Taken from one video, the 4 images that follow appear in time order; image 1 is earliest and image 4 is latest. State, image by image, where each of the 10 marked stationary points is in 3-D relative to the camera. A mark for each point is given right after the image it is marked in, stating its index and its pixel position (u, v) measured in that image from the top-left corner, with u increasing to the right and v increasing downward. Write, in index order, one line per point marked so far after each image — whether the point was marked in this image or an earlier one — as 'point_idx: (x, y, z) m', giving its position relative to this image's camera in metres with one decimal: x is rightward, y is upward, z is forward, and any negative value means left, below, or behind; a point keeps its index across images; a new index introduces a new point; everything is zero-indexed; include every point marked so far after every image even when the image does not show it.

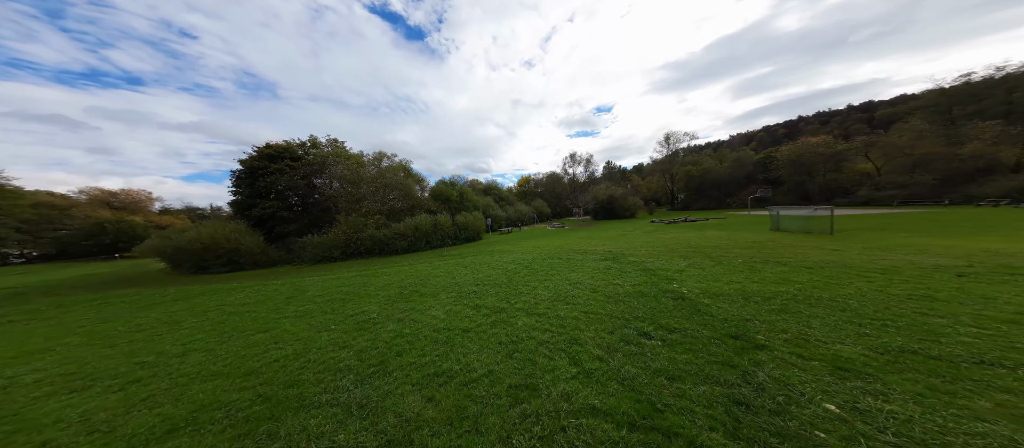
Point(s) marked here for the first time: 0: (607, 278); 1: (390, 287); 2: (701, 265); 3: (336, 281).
0: (+5.0, -2.9, +13.6) m
1: (-7.1, -3.6, +14.8) m
2: (+10.7, -2.3, +14.5) m
3: (-11.6, -3.6, +16.7) m
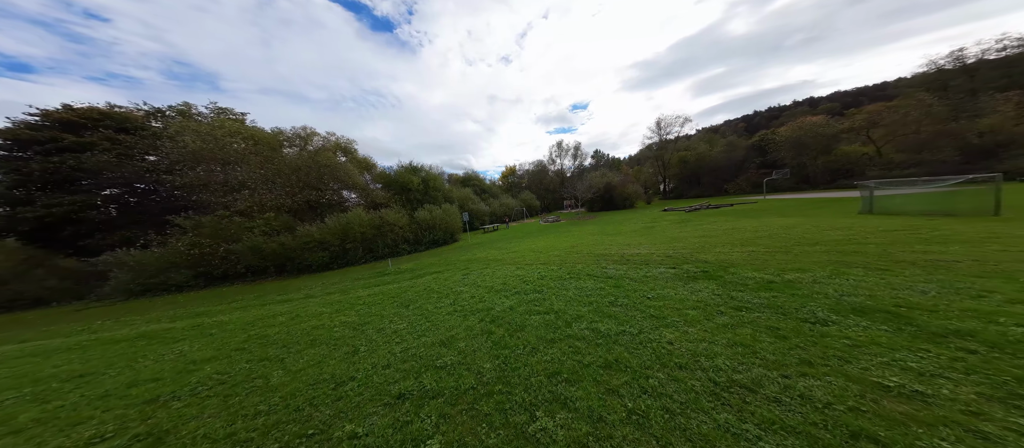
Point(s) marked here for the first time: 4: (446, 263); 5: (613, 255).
0: (+5.0, -2.2, +4.3) m
1: (-7.2, -3.3, +4.7) m
2: (+10.5, -1.4, +5.7) m
3: (-11.8, -3.6, +6.2) m
4: (-4.2, -2.5, +16.3) m
5: (+5.3, -1.6, +13.2) m
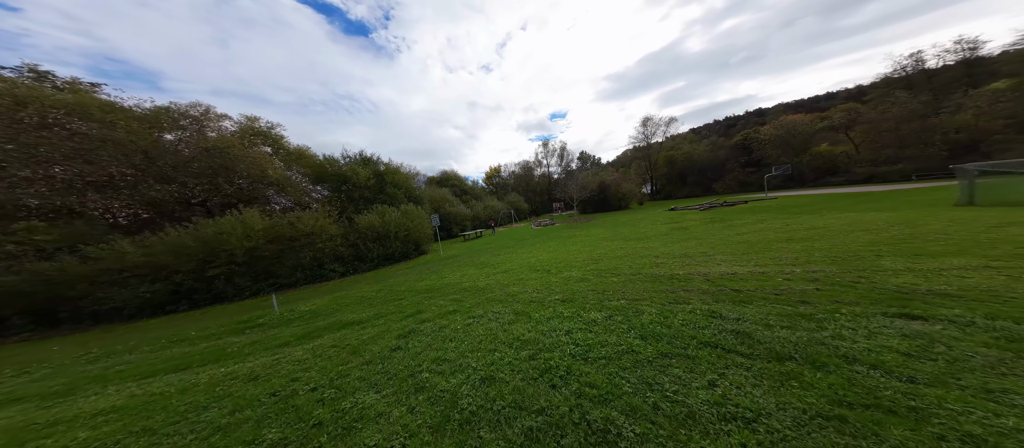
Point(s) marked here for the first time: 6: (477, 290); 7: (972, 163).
0: (+5.4, -1.8, -1.8) m
1: (-6.7, -3.2, -2.4) m
2: (+10.8, -0.9, 0.0) m
3: (-11.4, -3.6, -1.2) m
4: (-4.6, -2.7, +9.4) m
5: (+5.0, -1.5, +7.1) m
6: (-1.3, -2.3, +8.8) m
7: (+25.1, +3.5, +14.0) m
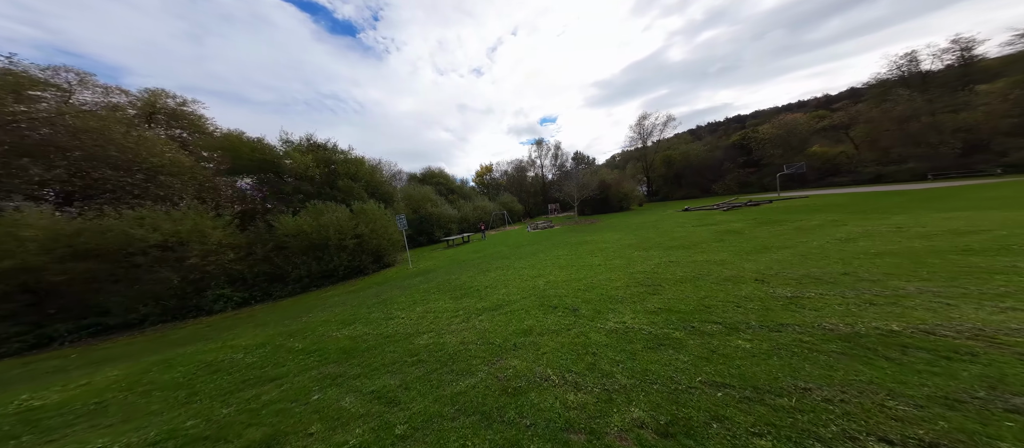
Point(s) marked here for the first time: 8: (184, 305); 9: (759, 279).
0: (+5.8, -1.5, -6.1) m
1: (-6.3, -3.0, -7.3) m
2: (+11.1, -0.7, -4.1) m
3: (-11.0, -3.5, -6.2) m
4: (-4.7, -2.7, +4.7) m
5: (+5.0, -1.4, +2.7) m
6: (-1.3, -2.3, +4.2) m
7: (+24.8, +3.5, +10.6) m
8: (-10.5, -2.7, +8.3) m
9: (+5.5, -1.3, +5.8) m
